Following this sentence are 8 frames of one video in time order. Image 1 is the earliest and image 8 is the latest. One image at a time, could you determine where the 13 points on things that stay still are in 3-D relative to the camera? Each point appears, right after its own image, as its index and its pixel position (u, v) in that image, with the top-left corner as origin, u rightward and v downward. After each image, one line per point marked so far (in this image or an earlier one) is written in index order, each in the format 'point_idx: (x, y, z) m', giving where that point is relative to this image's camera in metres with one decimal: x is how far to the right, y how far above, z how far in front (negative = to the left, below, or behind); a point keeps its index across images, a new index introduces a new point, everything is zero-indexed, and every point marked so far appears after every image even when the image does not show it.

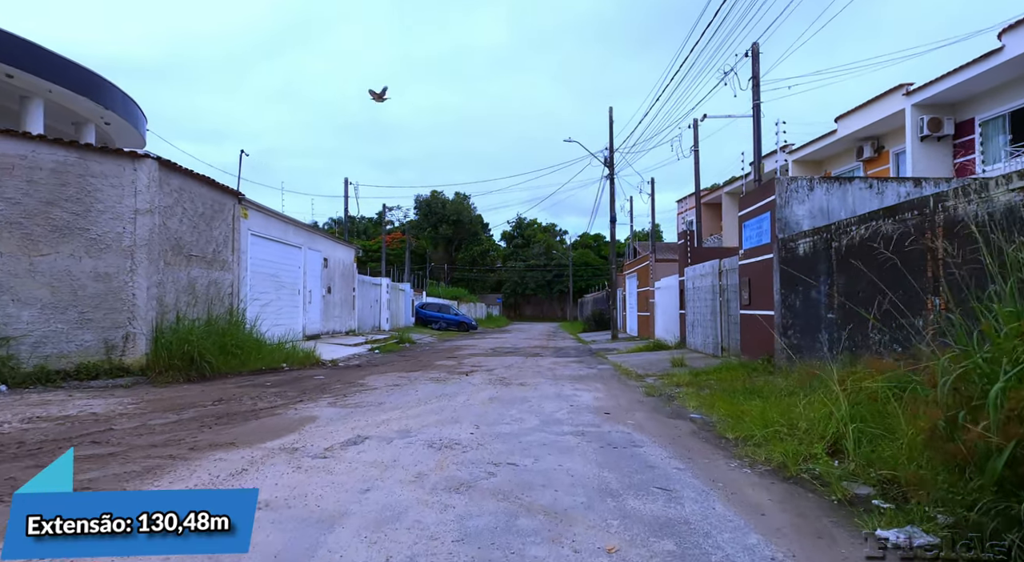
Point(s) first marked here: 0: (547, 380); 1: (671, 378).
0: (+0.6, -1.9, +11.2) m
1: (+3.0, -1.8, +11.4) m
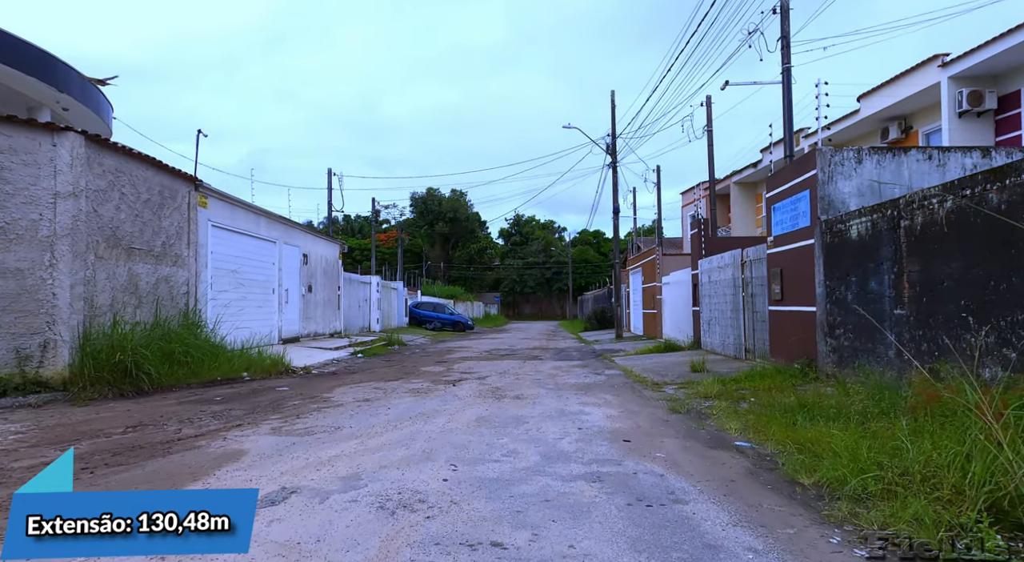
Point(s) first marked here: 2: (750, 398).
0: (+0.6, -1.7, +9.5) m
1: (+2.9, -1.7, +9.6) m
2: (+3.2, -1.6, +8.2) m
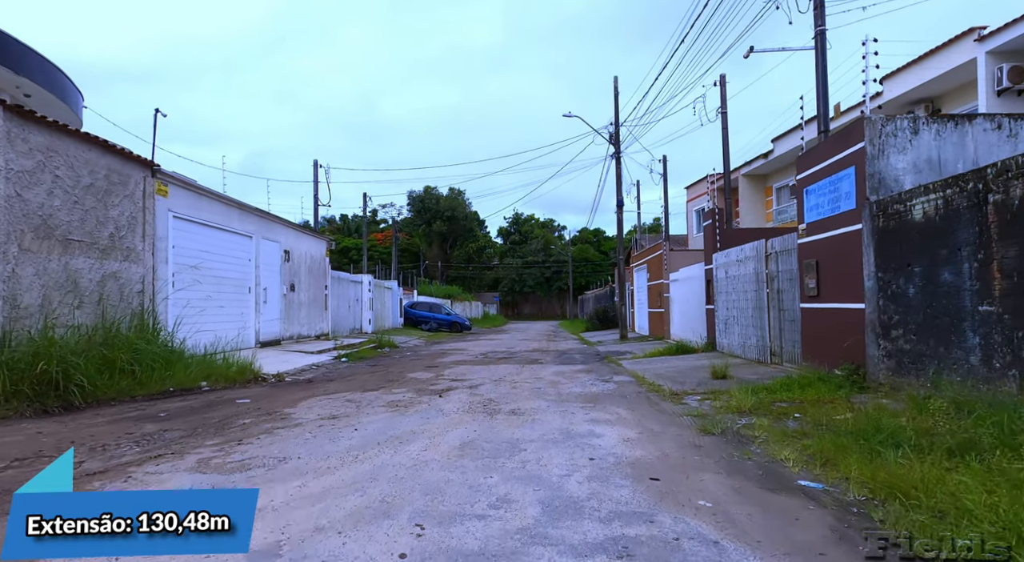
0: (+0.5, -1.7, +8.0) m
1: (+2.8, -1.6, +8.2) m
2: (+3.2, -1.5, +6.8) m
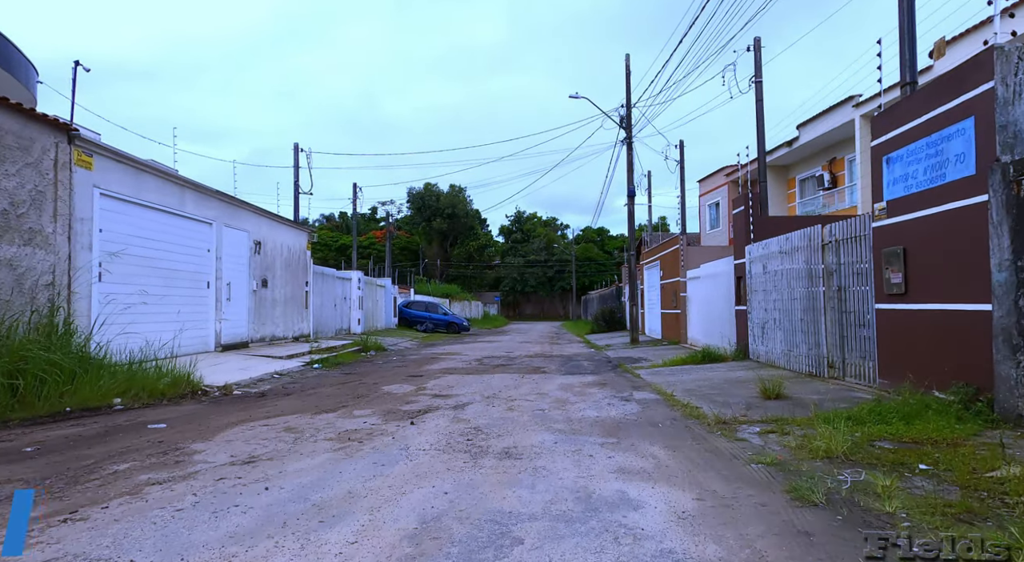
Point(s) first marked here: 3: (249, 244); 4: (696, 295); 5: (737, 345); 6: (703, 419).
0: (+0.4, -1.5, +5.8) m
1: (+2.8, -1.5, +6.0) m
2: (+3.1, -1.4, +4.6) m
3: (-7.1, +1.0, +16.5) m
4: (+5.8, -0.5, +18.7) m
5: (+5.0, -1.4, +13.6) m
6: (+2.2, -1.6, +7.0) m
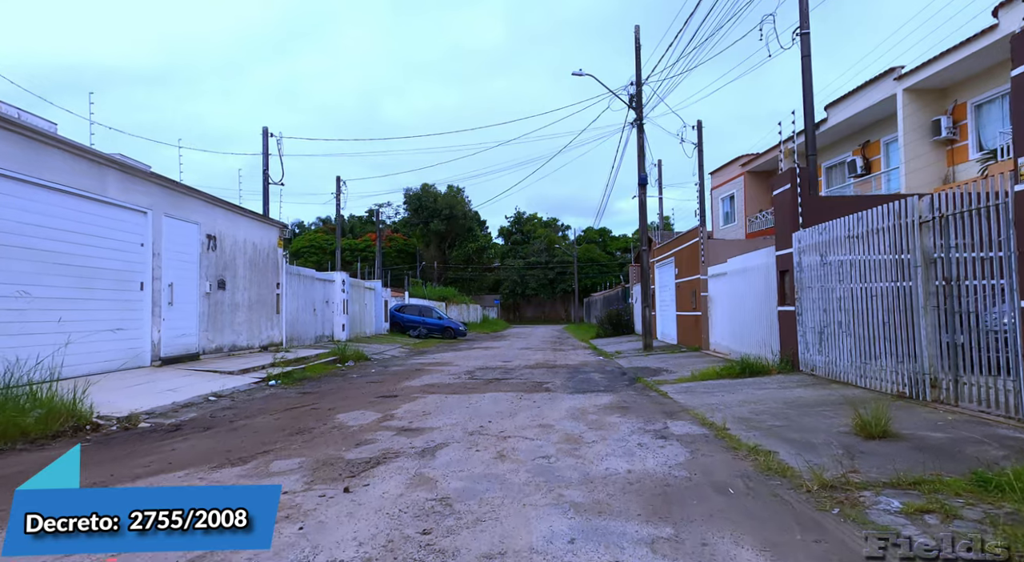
0: (+0.4, -1.4, +3.4) m
1: (+2.7, -1.4, +3.5) m
2: (+3.0, -1.3, +2.1) m
3: (-7.2, +1.0, +14.1) m
4: (+5.7, -0.4, +16.3) m
5: (+5.0, -1.3, +11.1) m
6: (+2.1, -1.5, +4.6) m
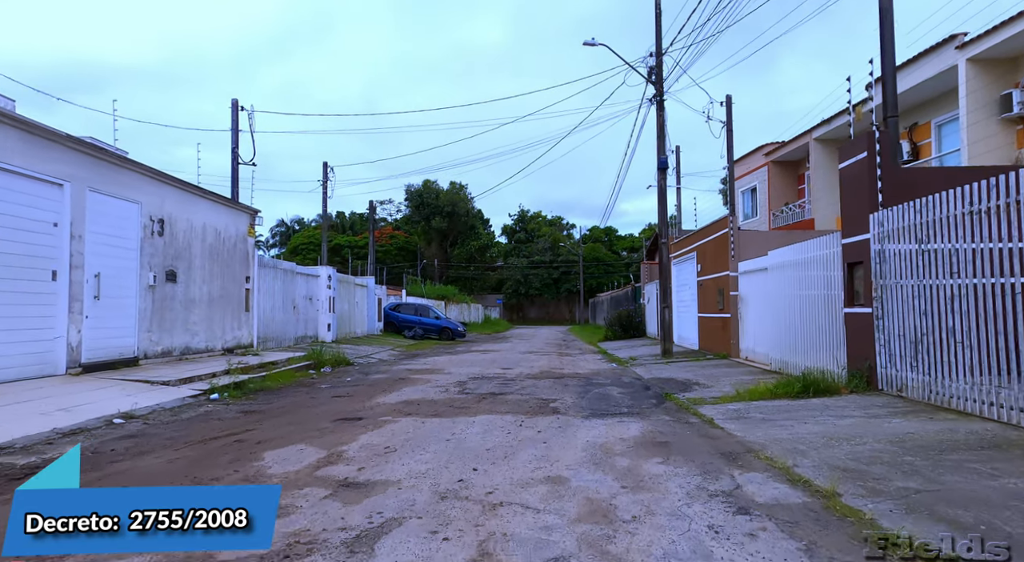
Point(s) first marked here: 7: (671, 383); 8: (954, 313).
0: (+0.3, -1.3, +1.1) m
1: (+2.6, -1.3, +1.2) m
2: (+3.0, -1.2, -0.2) m
3: (-7.2, +1.2, +11.9) m
4: (+5.7, -0.3, +14.0) m
5: (+4.9, -1.2, +8.8) m
6: (+2.1, -1.4, +2.3) m
7: (+3.0, -1.9, +11.6) m
8: (+4.9, -0.3, +6.7) m
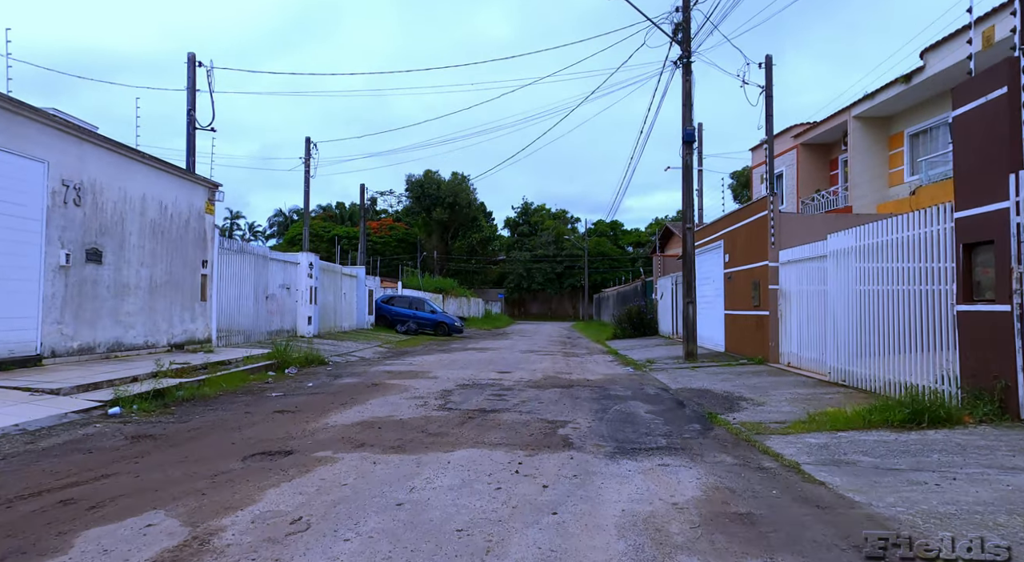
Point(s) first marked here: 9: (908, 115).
0: (+0.2, -1.2, -1.3) m
1: (+2.5, -1.2, -1.2) m
2: (+2.9, -1.1, -2.6) m
3: (-7.2, +1.5, +9.5) m
4: (+5.7, -0.1, +11.6) m
5: (+4.9, -1.1, +6.4) m
6: (+2.0, -1.3, -0.1) m
7: (+3.0, -1.8, +9.2) m
8: (+4.8, -0.2, +4.3) m
9: (+12.6, +5.3, +19.3) m
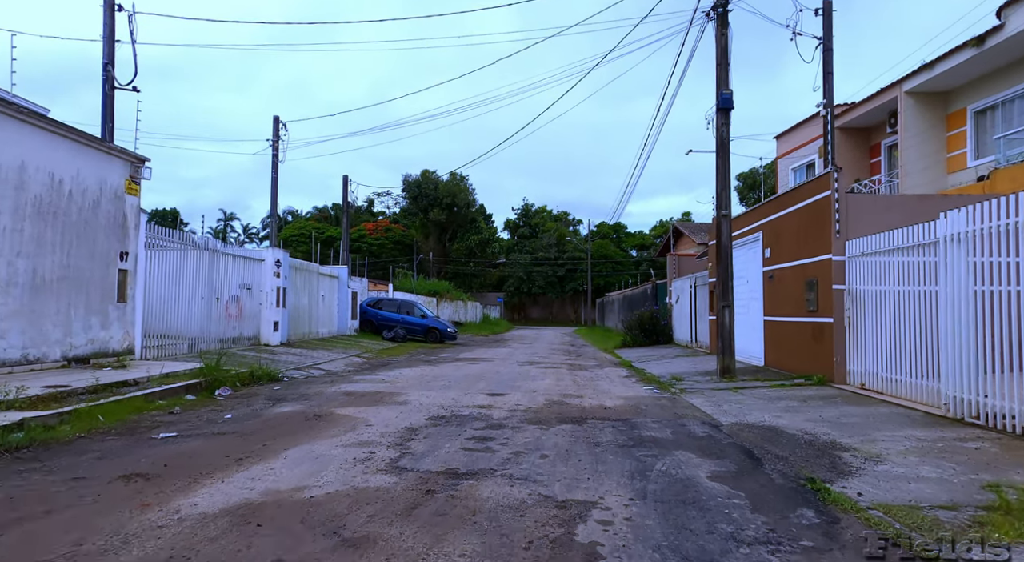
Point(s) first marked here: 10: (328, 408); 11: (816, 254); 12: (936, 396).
0: (+0.1, -1.0, -4.1) m
1: (+2.4, -1.0, -4.0) m
2: (+2.8, -0.9, -5.4) m
3: (-7.3, +1.6, +6.7) m
4: (+5.6, -0.1, +8.7) m
5: (+4.8, -1.0, +3.6) m
6: (+1.9, -1.1, -3.0) m
7: (+2.9, -1.7, +6.3) m
8: (+4.7, -0.1, +1.5) m
9: (+12.6, +5.3, +16.5) m
10: (-2.7, -1.8, +8.7) m
11: (+5.6, +0.5, +11.3) m
12: (+5.6, -1.5, +8.5) m
